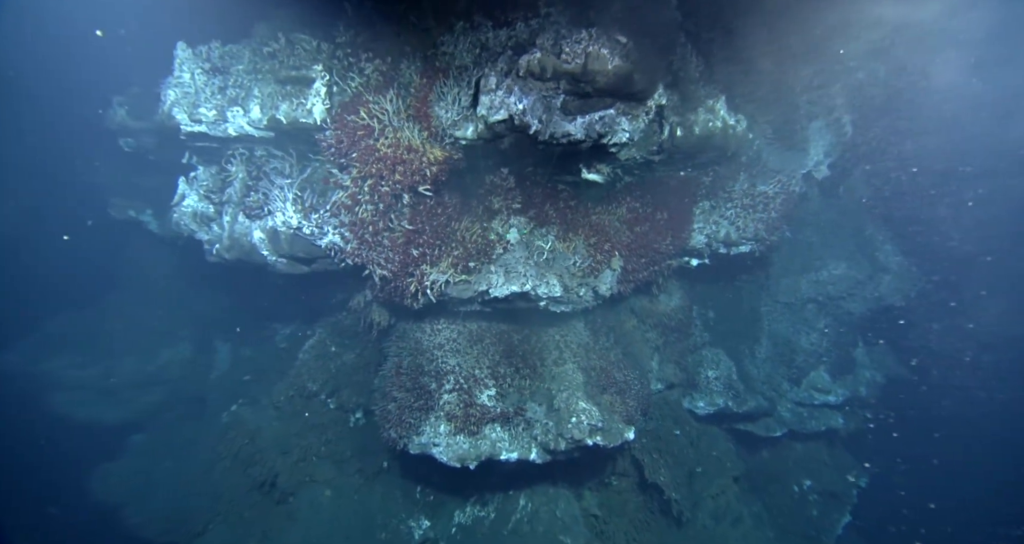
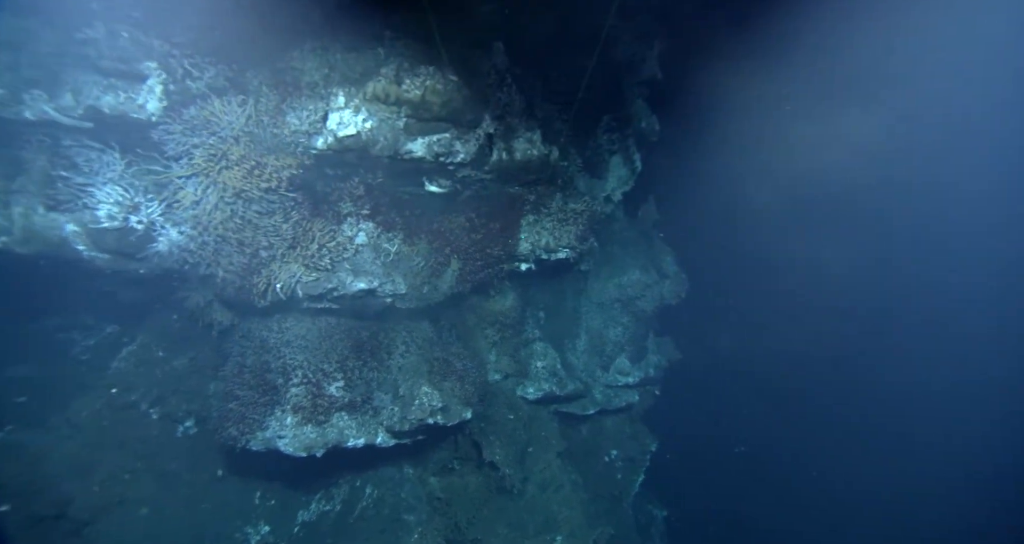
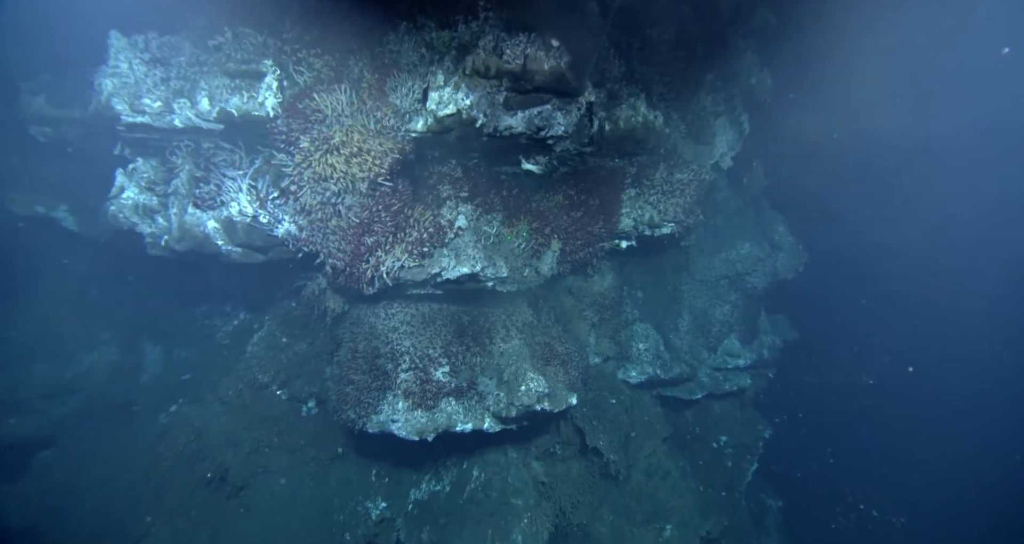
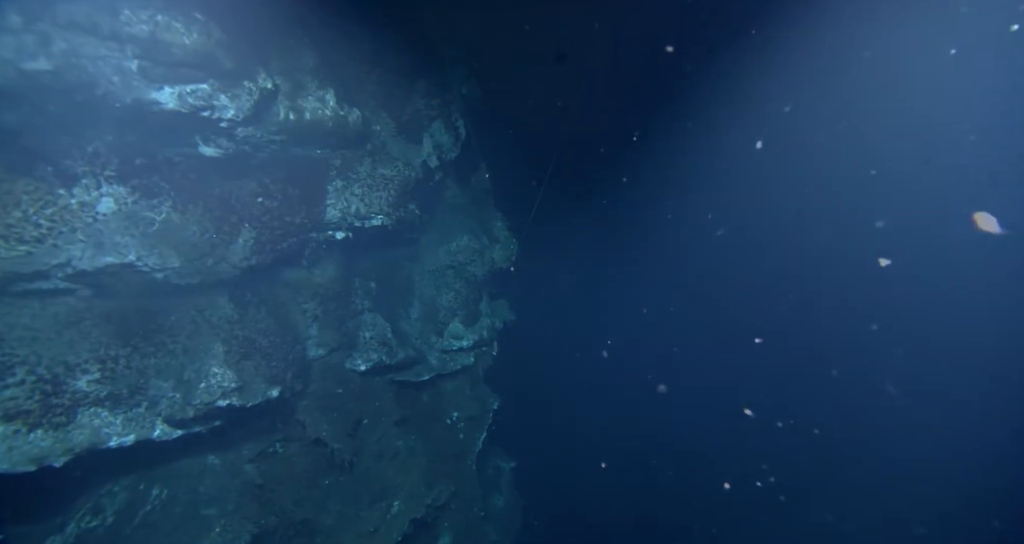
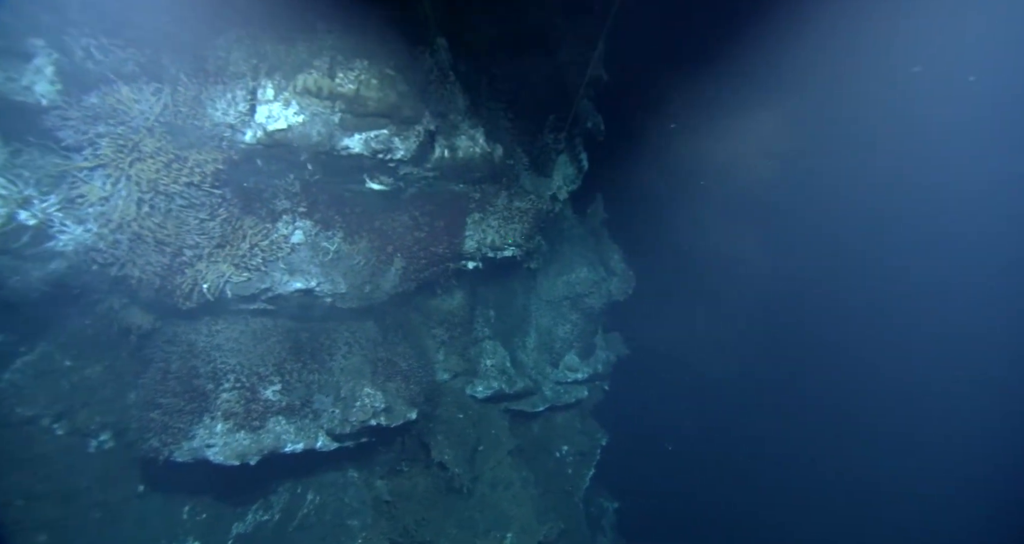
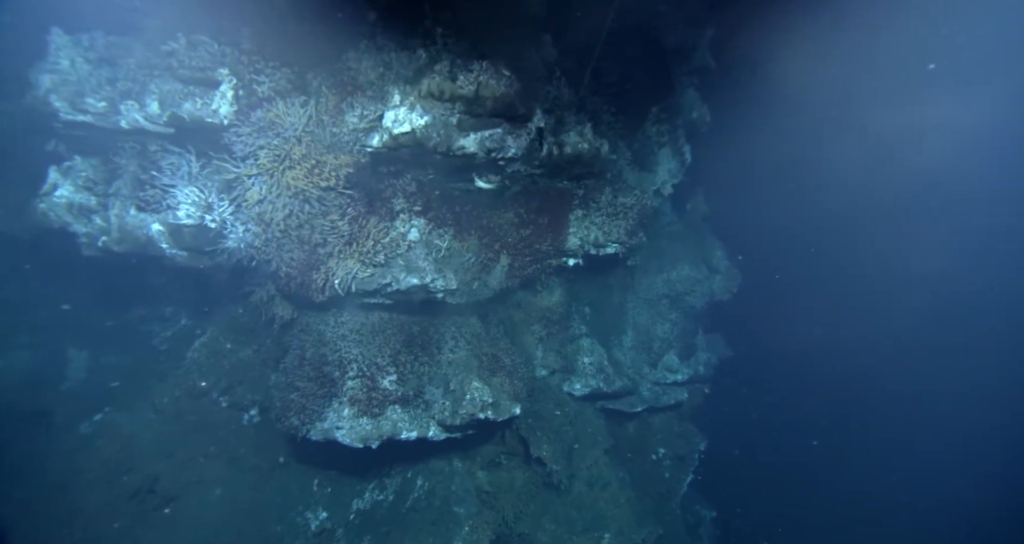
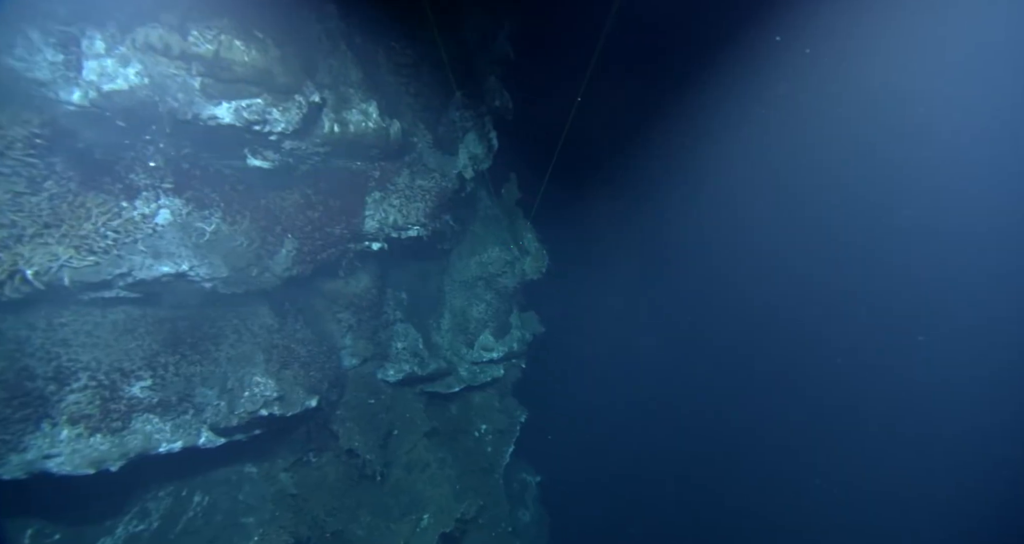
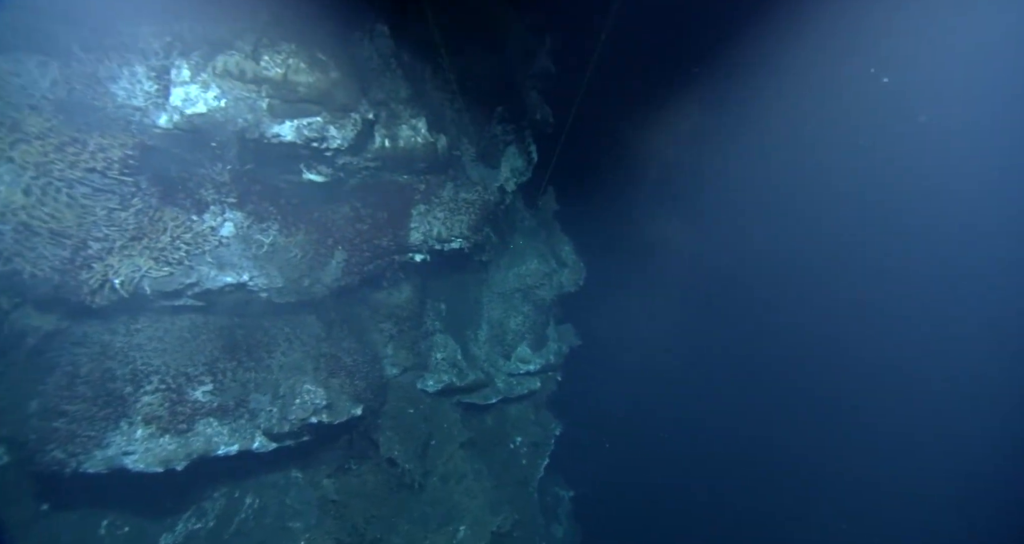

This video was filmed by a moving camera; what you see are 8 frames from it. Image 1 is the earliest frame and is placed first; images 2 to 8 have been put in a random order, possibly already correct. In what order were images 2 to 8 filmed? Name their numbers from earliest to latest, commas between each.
3, 6, 2, 5, 8, 7, 4
